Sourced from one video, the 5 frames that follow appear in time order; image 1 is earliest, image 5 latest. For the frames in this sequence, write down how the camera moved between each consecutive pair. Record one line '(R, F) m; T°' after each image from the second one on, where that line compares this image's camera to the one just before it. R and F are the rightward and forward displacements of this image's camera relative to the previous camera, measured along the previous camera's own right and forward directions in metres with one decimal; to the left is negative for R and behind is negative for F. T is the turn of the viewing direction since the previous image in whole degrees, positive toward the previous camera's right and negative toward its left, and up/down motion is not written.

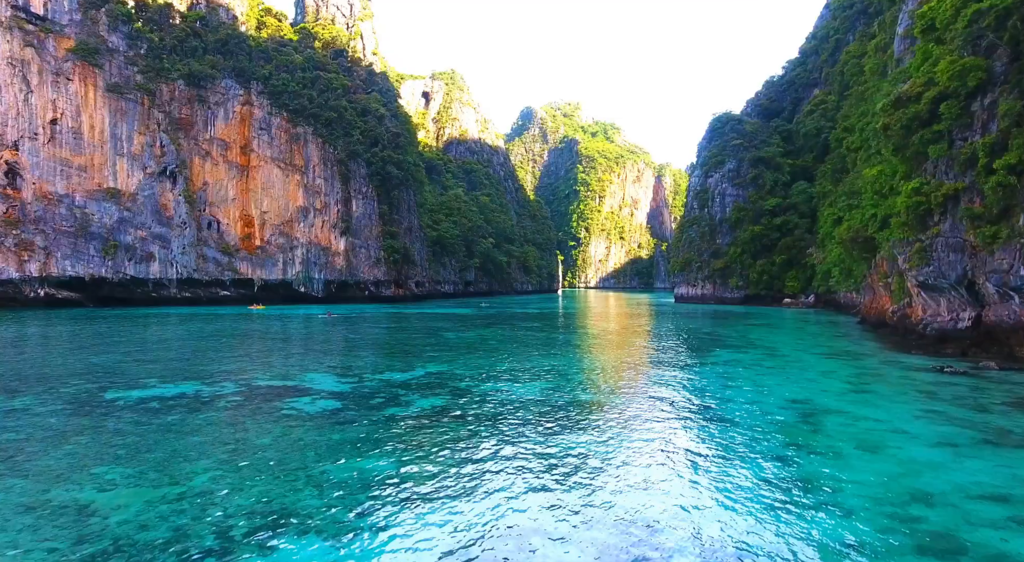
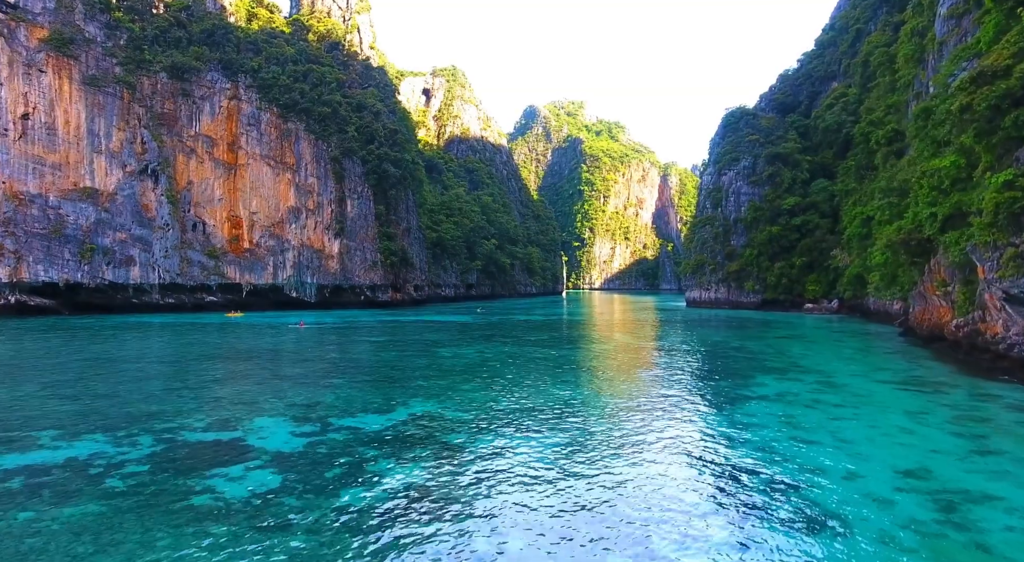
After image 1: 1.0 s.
(0.0, +2.1) m; 0°
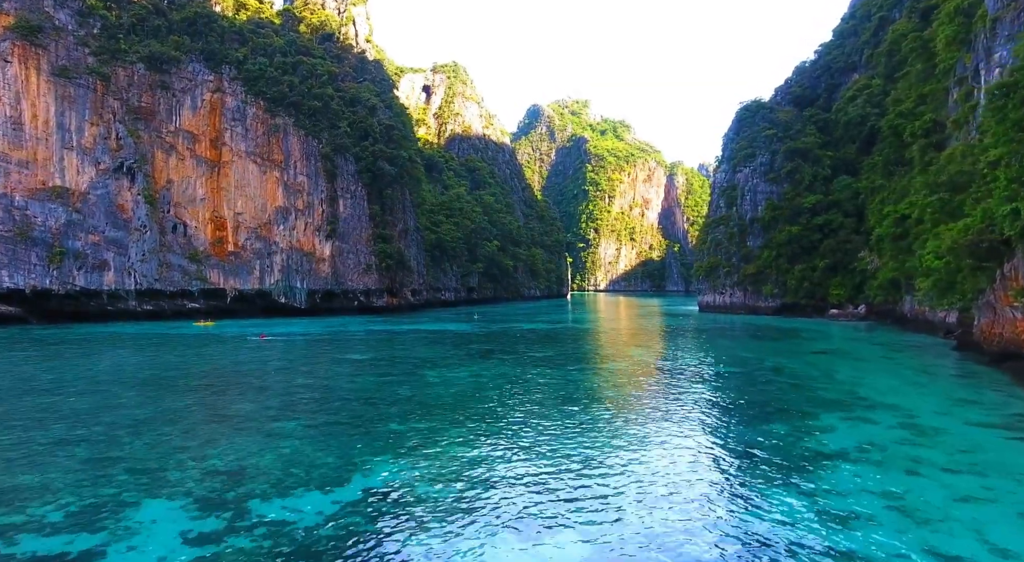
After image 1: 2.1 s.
(+0.1, +2.3) m; 0°
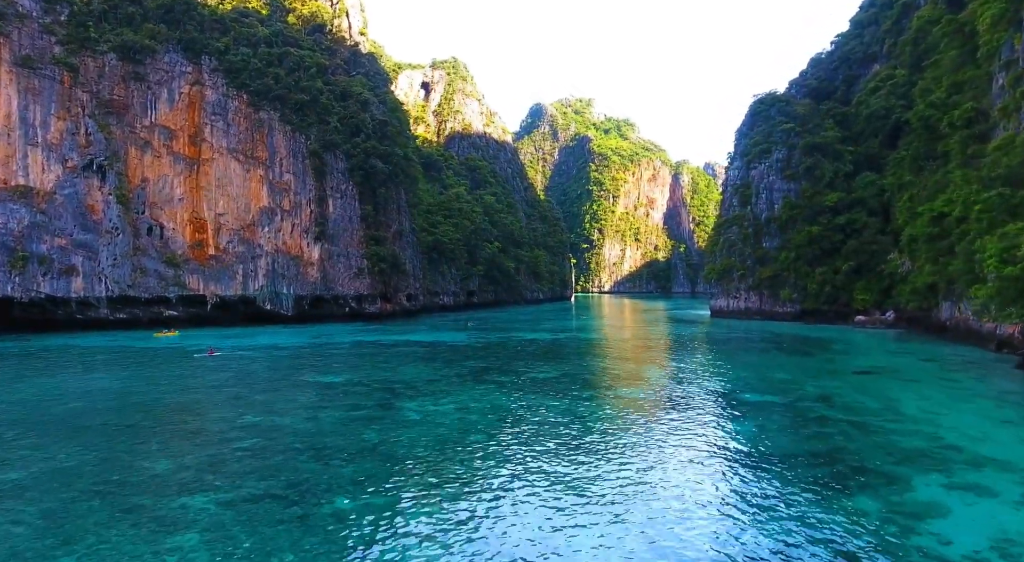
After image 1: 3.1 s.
(+0.1, +2.2) m; 0°
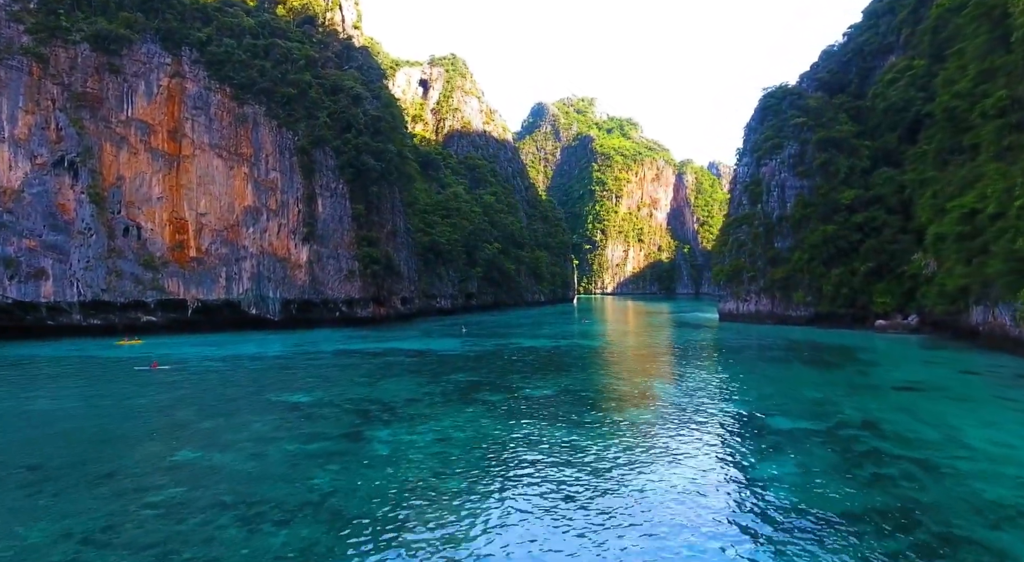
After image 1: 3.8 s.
(+0.2, +1.7) m; 0°
